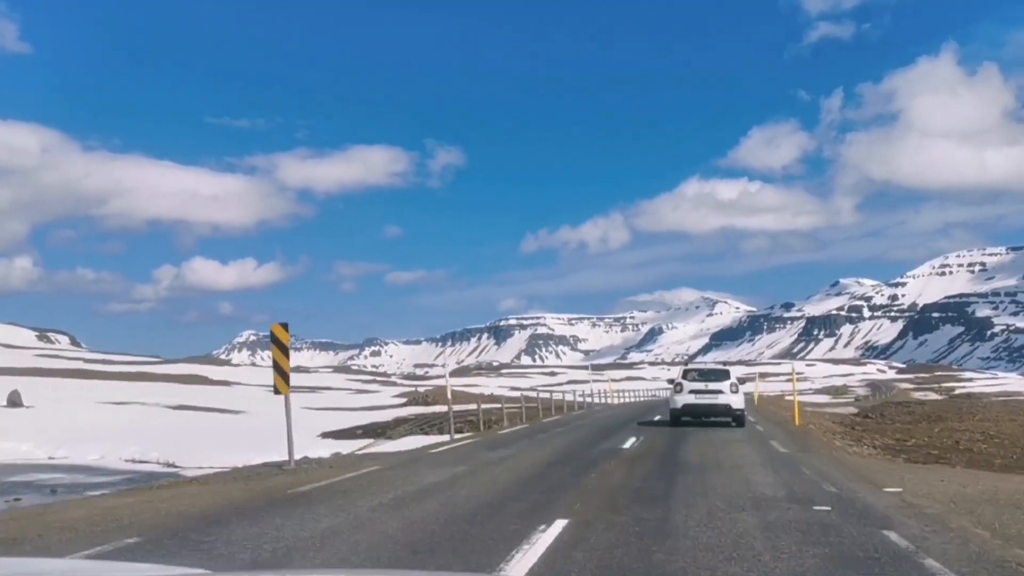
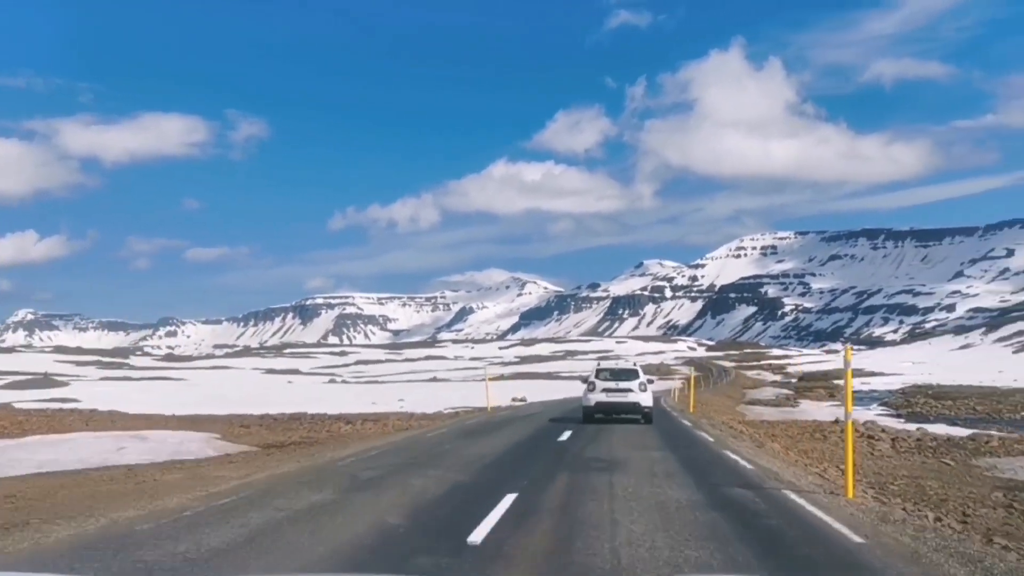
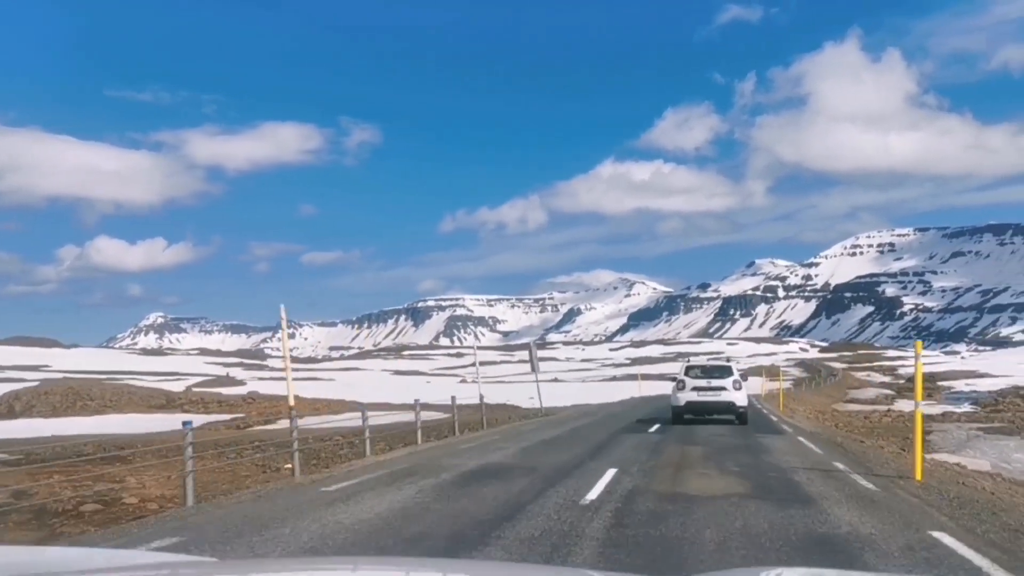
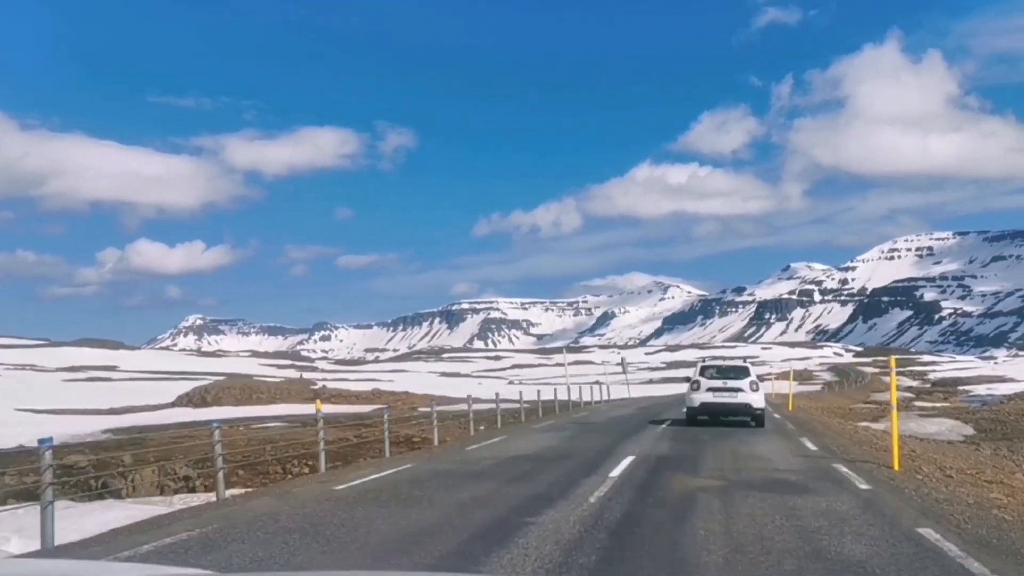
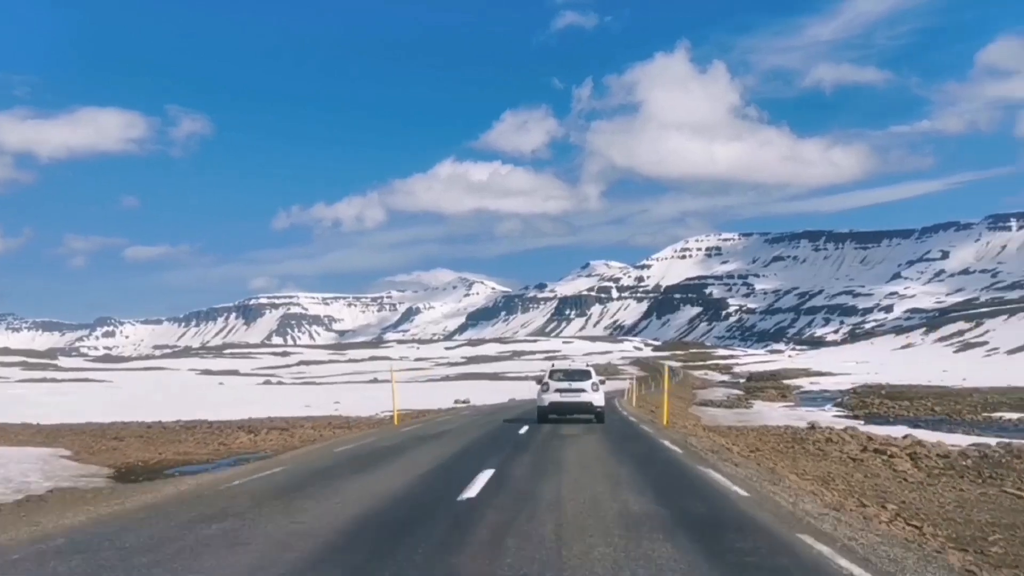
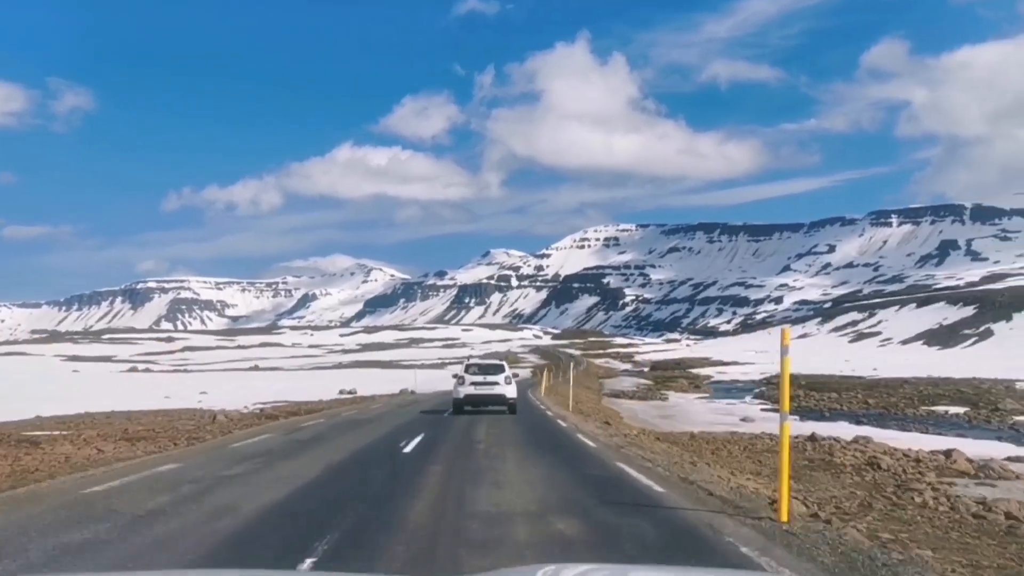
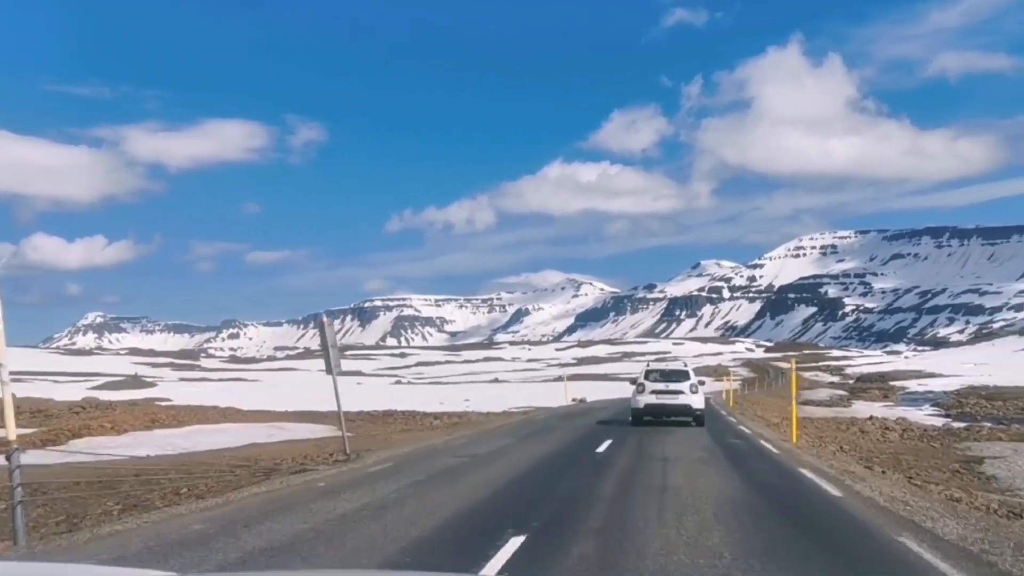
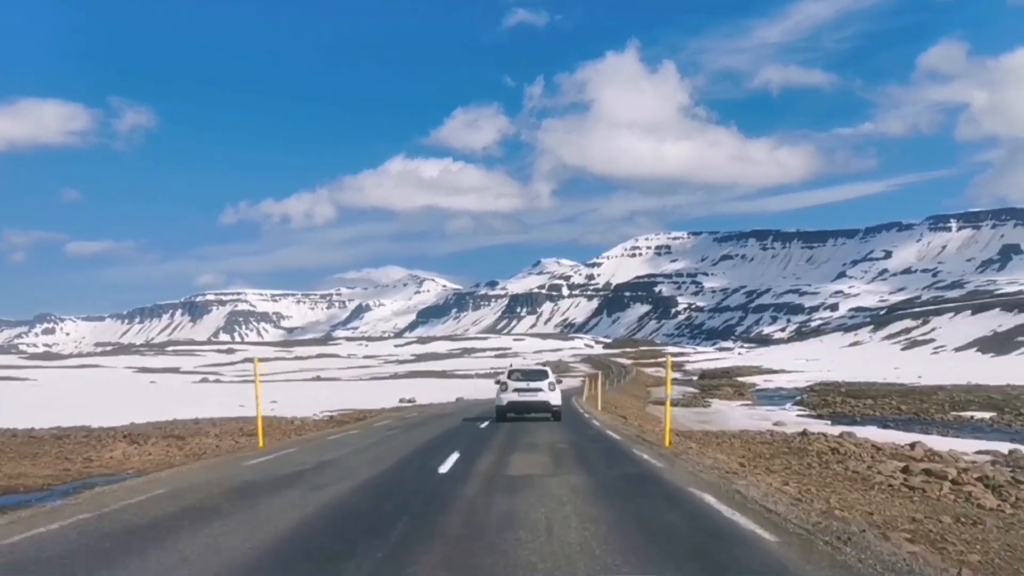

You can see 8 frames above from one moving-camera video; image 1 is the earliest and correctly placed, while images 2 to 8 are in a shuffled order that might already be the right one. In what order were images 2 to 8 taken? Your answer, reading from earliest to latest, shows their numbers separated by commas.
4, 3, 7, 2, 5, 8, 6
